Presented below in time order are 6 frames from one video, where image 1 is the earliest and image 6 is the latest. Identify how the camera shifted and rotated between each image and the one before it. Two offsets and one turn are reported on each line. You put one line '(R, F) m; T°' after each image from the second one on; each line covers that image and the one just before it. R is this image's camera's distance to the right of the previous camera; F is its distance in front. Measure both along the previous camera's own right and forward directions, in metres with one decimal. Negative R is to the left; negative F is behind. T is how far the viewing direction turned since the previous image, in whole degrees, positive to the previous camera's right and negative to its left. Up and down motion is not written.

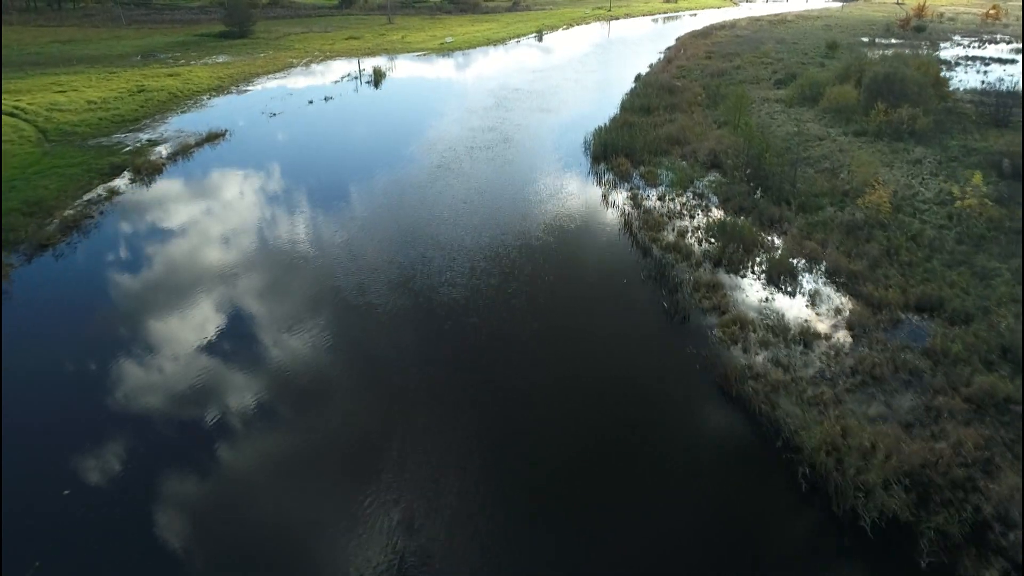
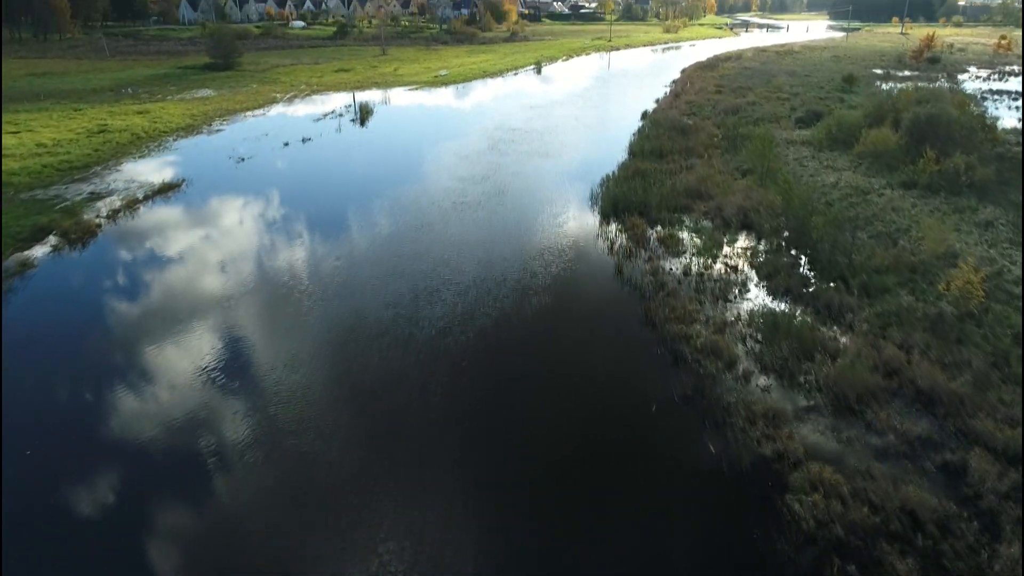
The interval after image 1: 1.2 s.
(+0.1, +1.8) m; 0°
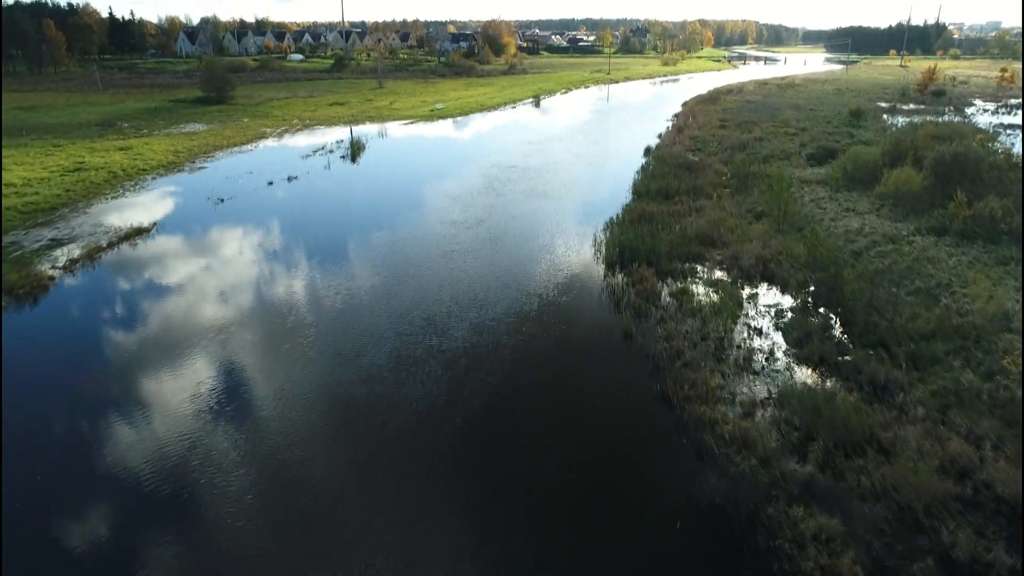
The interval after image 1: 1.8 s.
(+0.1, +1.0) m; 0°
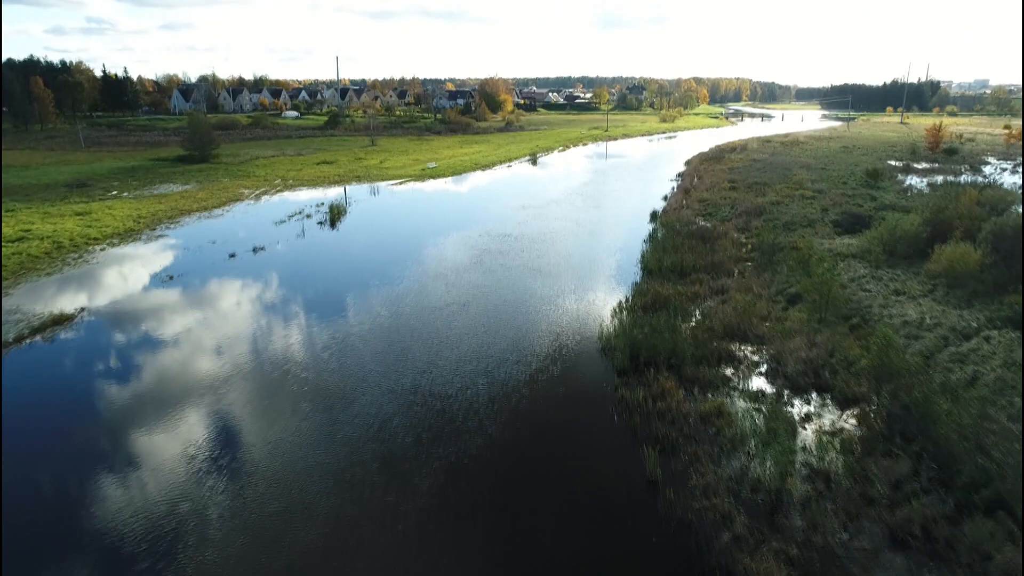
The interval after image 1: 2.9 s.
(+0.1, +1.8) m; 0°
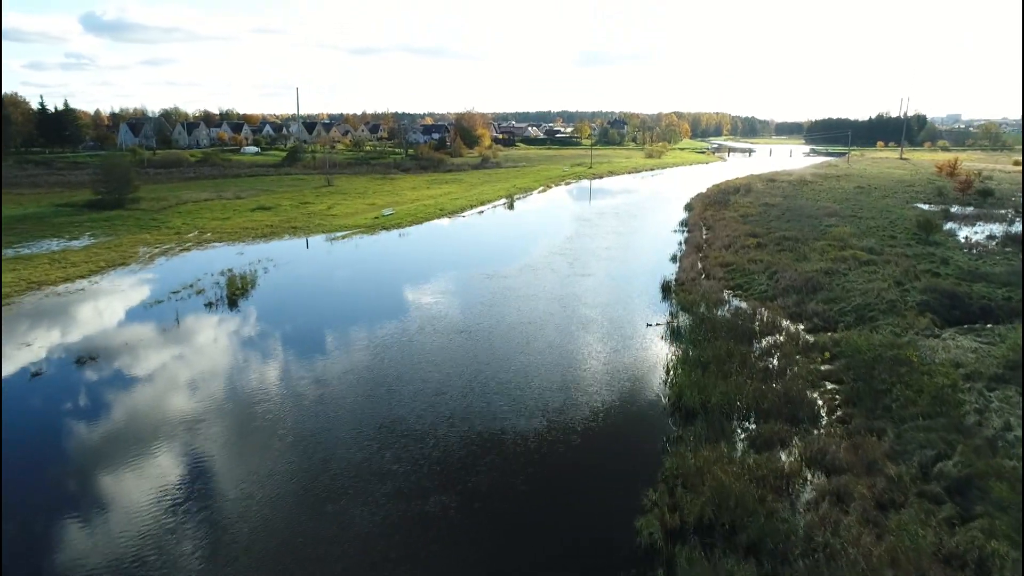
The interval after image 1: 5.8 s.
(+0.4, +4.4) m; +2°
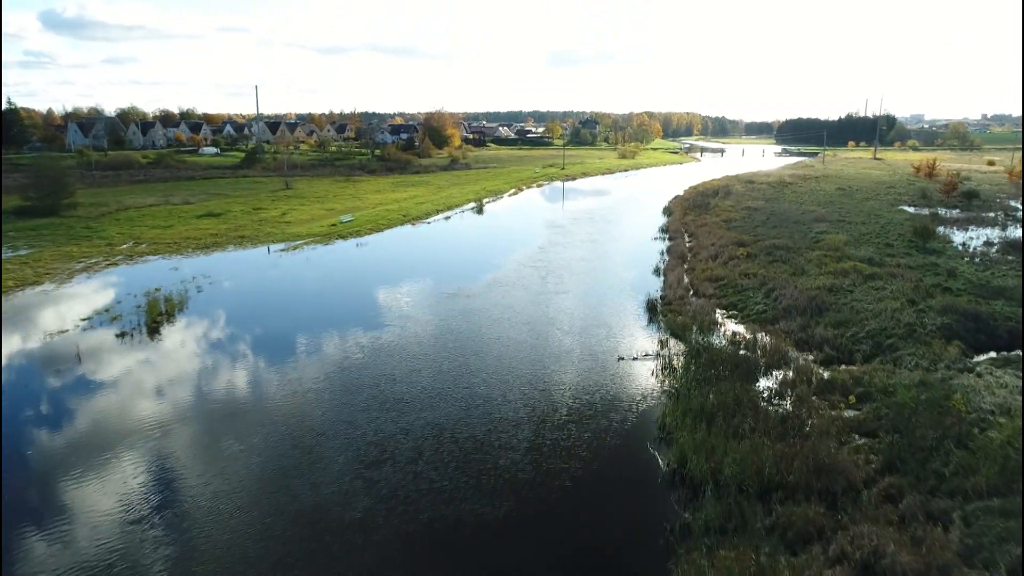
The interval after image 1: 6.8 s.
(+0.1, +1.5) m; +2°
